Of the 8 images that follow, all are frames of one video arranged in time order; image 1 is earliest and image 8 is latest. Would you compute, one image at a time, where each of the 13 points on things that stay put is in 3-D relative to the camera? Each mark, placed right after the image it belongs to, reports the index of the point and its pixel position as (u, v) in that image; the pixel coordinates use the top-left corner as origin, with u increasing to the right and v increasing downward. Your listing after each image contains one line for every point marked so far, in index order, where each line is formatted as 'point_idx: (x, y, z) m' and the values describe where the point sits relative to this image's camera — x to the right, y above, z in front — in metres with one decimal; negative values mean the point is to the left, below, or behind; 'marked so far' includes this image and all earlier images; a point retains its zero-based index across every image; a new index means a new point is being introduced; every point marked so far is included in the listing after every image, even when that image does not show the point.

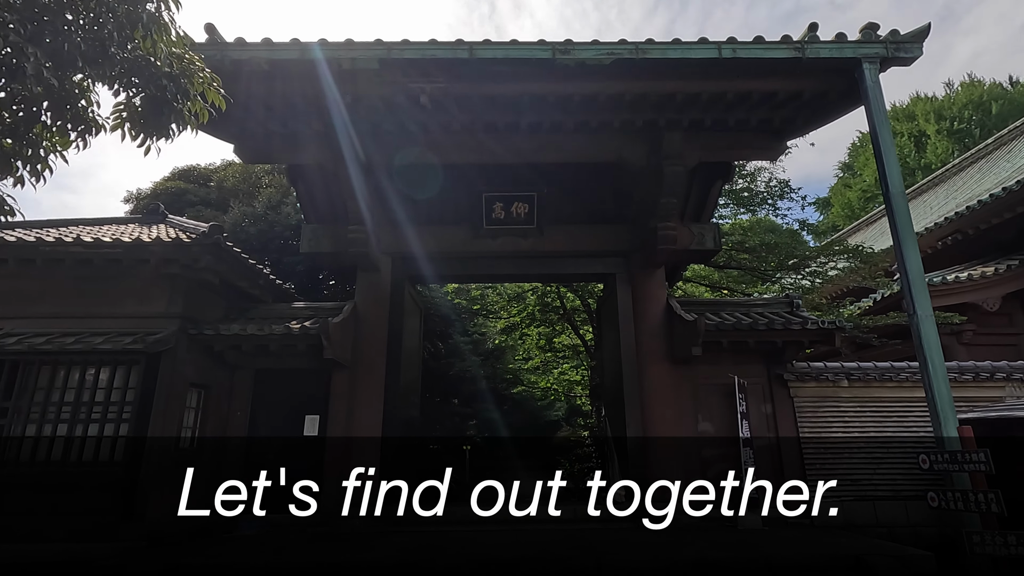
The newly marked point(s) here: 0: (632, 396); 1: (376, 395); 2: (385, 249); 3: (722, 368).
0: (+1.3, -1.2, +5.7) m
1: (-1.5, -1.1, +5.6) m
2: (-1.4, +0.4, +6.0) m
3: (+2.3, -0.9, +5.7) m
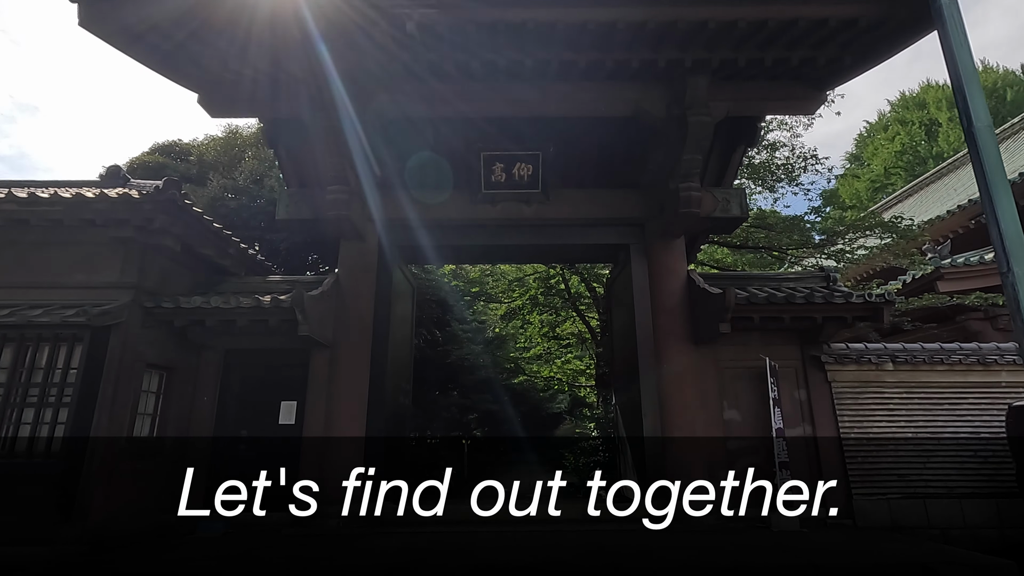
0: (+1.3, -0.9, +5.1) m
1: (-1.4, -0.9, +5.0) m
2: (-1.4, +0.7, +5.4) m
3: (+2.3, -0.6, +5.1) m
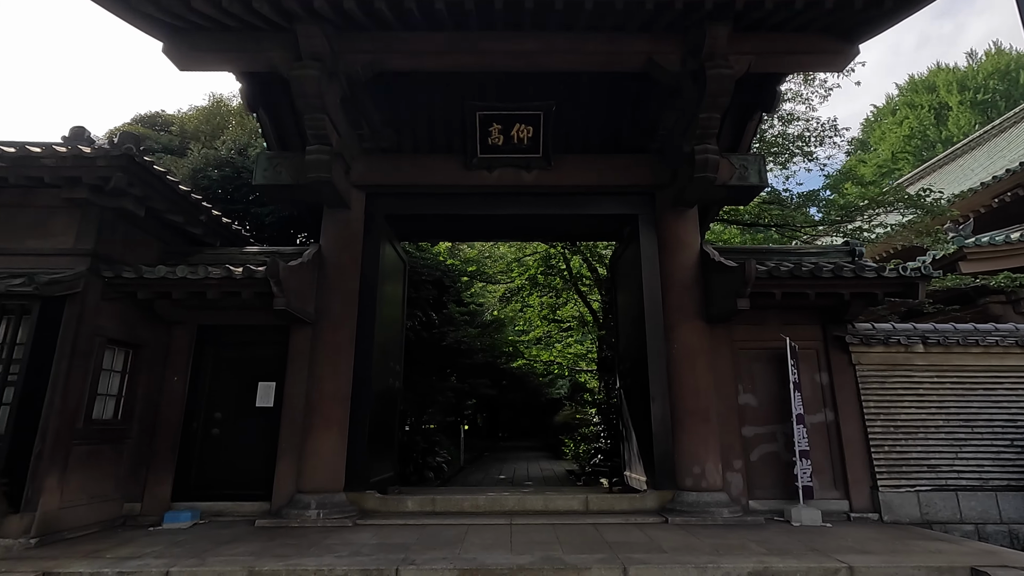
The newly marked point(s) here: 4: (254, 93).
0: (+1.3, -0.6, +4.7) m
1: (-1.5, -0.6, +4.6) m
2: (-1.4, +1.0, +4.9) m
3: (+2.3, -0.4, +4.7) m
4: (-2.3, +1.7, +4.7) m
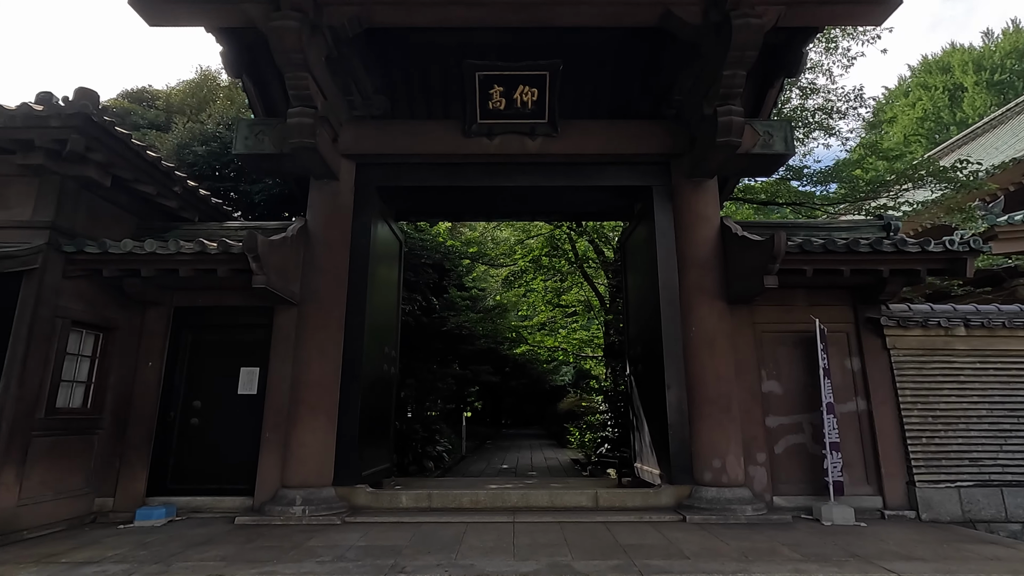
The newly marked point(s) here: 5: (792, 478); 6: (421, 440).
0: (+1.3, -0.5, +4.3) m
1: (-1.4, -0.4, +4.2) m
2: (-1.4, +1.2, +4.5) m
3: (+2.3, -0.2, +4.3) m
4: (-2.3, +1.9, +4.3) m
5: (+2.1, -1.5, +4.0) m
6: (-1.4, -2.3, +7.9) m
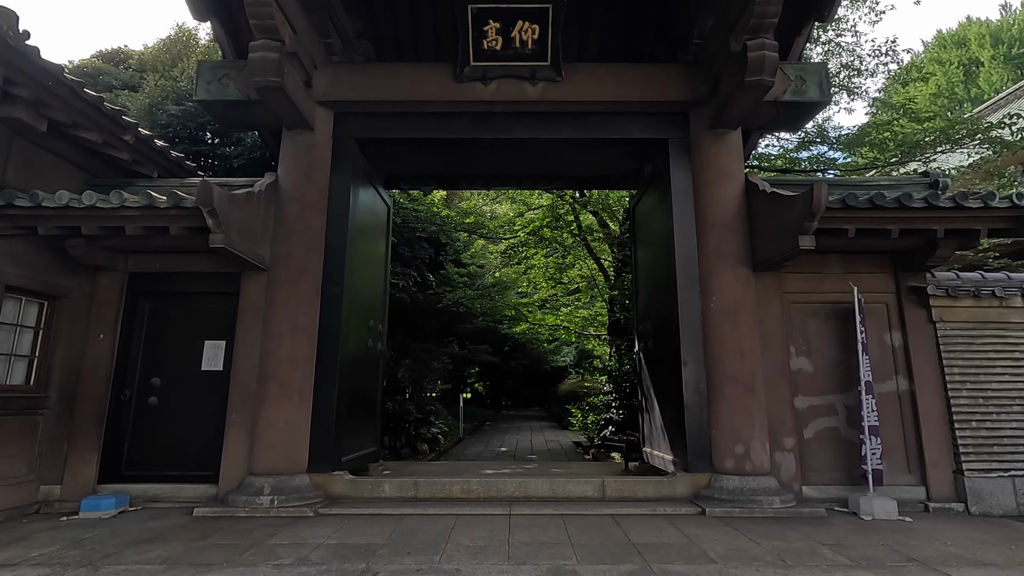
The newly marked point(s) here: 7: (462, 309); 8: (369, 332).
0: (+1.3, -0.2, +3.8) m
1: (-1.5, -0.2, +3.7) m
2: (-1.4, +1.4, +4.0) m
3: (+2.3, +0.1, +3.8) m
4: (-2.3, +2.2, +3.8) m
5: (+2.1, -1.2, +3.6) m
6: (-1.4, -1.9, +7.4) m
7: (-1.0, -0.4, +10.2) m
8: (-1.3, -0.4, +4.8) m
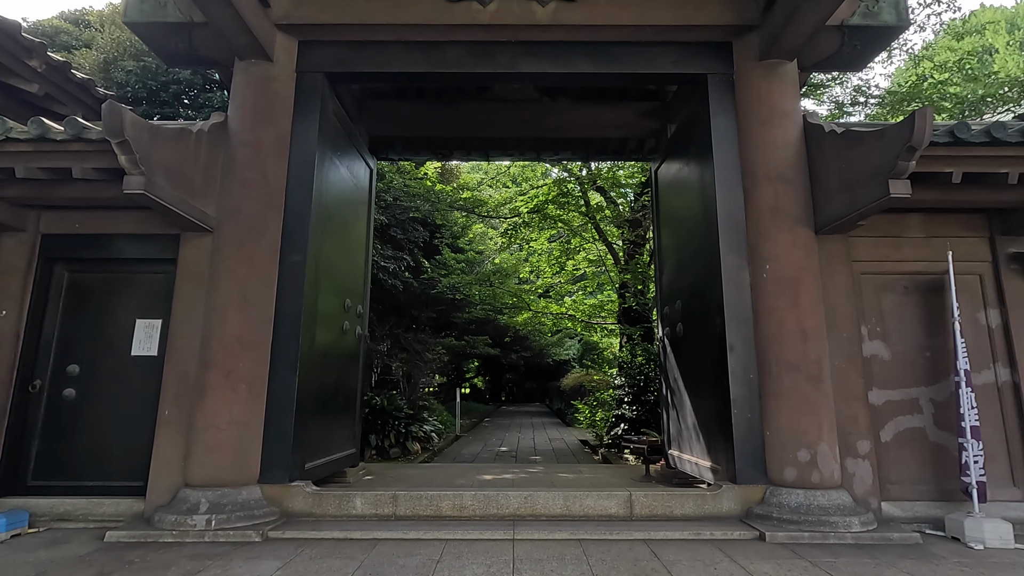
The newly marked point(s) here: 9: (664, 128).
0: (+1.3, 0.0, +3.1) m
1: (-1.4, 0.0, +3.0) m
2: (-1.4, +1.6, +3.2) m
3: (+2.3, +0.3, +3.1) m
4: (-2.3, +2.4, +3.0) m
5: (+2.1, -1.0, +2.9) m
6: (-1.4, -1.7, +6.7) m
7: (-0.9, -0.1, +9.5) m
8: (-1.3, -0.2, +4.0) m
9: (+1.4, +1.5, +5.0) m
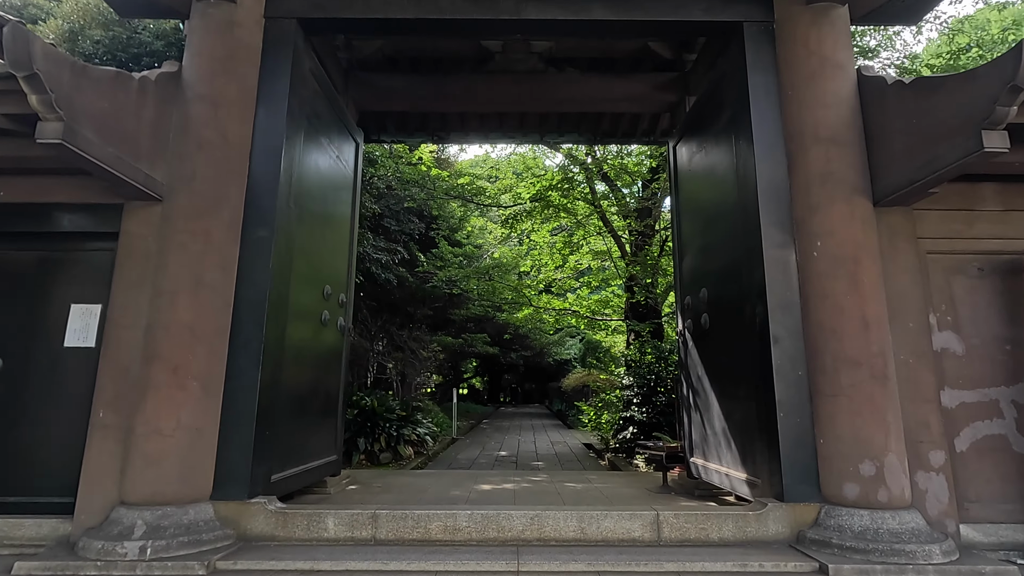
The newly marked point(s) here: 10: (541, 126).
0: (+1.3, +0.1, +2.6) m
1: (-1.4, +0.1, +2.5) m
2: (-1.4, +1.7, +2.8) m
3: (+2.3, +0.3, +2.6) m
4: (-2.2, +2.5, +2.5) m
5: (+2.1, -0.9, +2.4) m
6: (-1.4, -1.6, +6.2) m
7: (-0.9, 0.0, +9.0) m
8: (-1.2, -0.1, +3.6) m
9: (+1.5, +1.6, +4.6) m
10: (+0.3, +1.7, +5.4) m
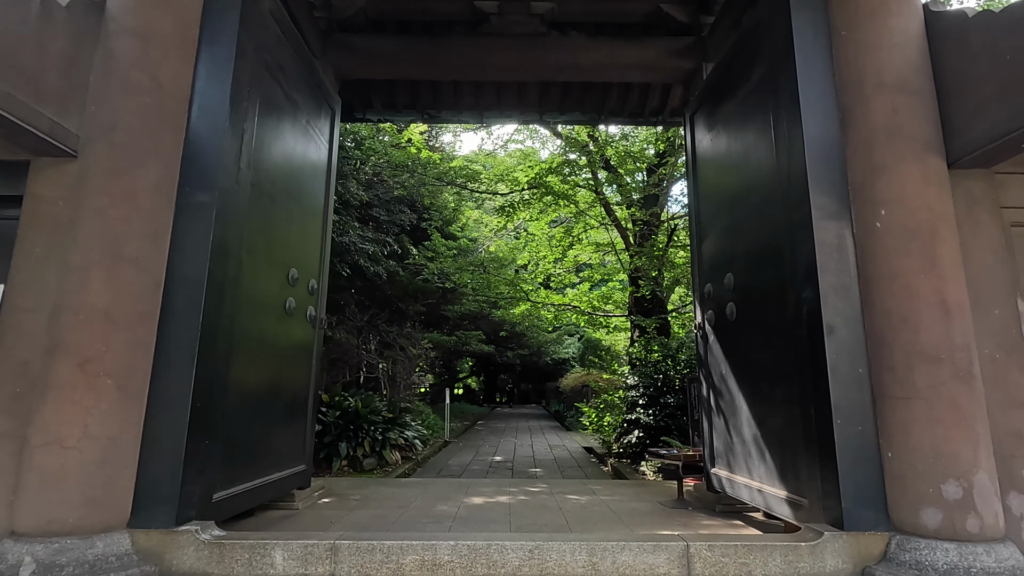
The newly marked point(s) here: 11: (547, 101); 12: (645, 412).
0: (+1.3, +0.2, +2.1) m
1: (-1.4, +0.2, +2.0) m
2: (-1.4, +1.8, +2.3) m
3: (+2.3, +0.4, +2.1) m
4: (-2.3, +2.6, +2.0) m
5: (+2.1, -0.9, +1.9) m
6: (-1.4, -1.5, +5.8) m
7: (-1.0, +0.1, +8.5) m
8: (-1.3, 0.0, +3.1) m
9: (+1.4, +1.7, +4.1) m
10: (+0.3, +1.8, +5.0) m
11: (+0.3, +1.8, +5.0) m
12: (+1.5, -1.3, +5.7) m
